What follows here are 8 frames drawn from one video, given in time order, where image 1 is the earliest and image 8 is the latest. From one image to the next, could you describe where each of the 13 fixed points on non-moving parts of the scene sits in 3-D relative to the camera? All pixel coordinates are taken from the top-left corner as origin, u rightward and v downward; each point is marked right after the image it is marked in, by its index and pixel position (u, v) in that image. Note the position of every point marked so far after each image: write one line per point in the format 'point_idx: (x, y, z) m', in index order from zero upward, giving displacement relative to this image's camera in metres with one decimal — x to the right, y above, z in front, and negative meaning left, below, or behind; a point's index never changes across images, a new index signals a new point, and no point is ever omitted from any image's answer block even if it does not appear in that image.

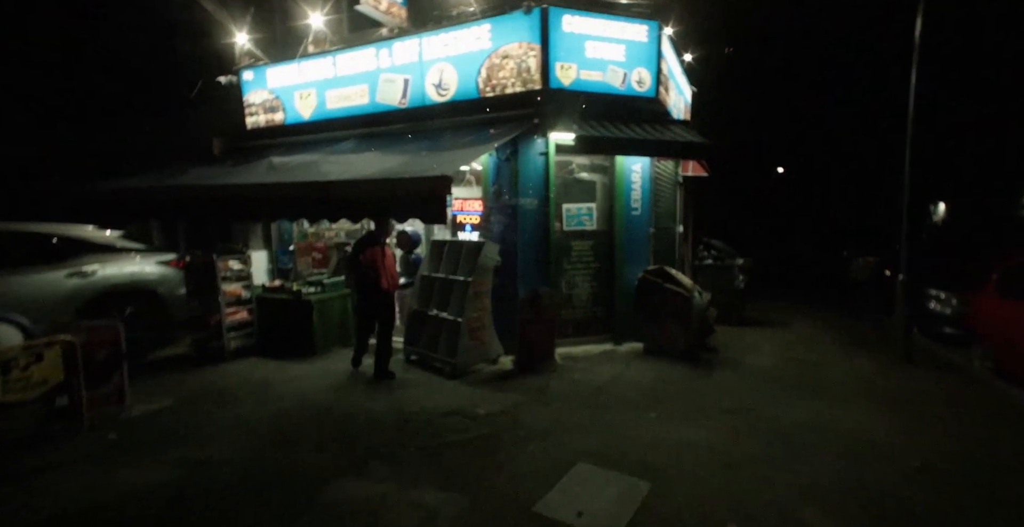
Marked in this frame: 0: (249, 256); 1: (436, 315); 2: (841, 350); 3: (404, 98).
0: (-3.9, +0.1, +7.4) m
1: (-1.0, -0.7, +7.0) m
2: (+5.1, -1.4, +7.9) m
3: (-1.6, +2.5, +7.6) m
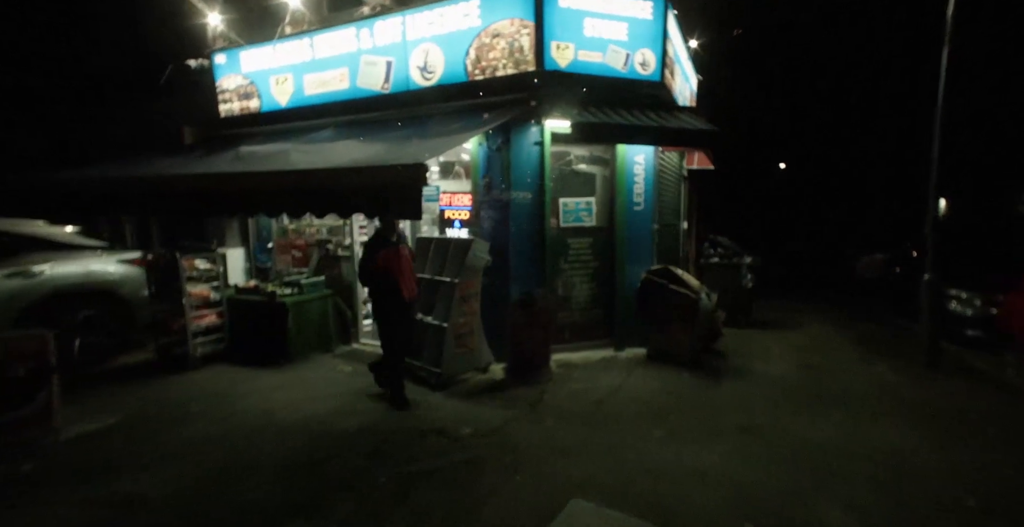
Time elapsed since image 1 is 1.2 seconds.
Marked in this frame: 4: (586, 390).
0: (-4.0, +0.1, +6.8) m
1: (-1.2, -0.7, +6.4) m
2: (+5.0, -1.4, +7.3) m
3: (-1.7, +2.5, +7.0) m
4: (+0.8, -1.5, +5.9) m
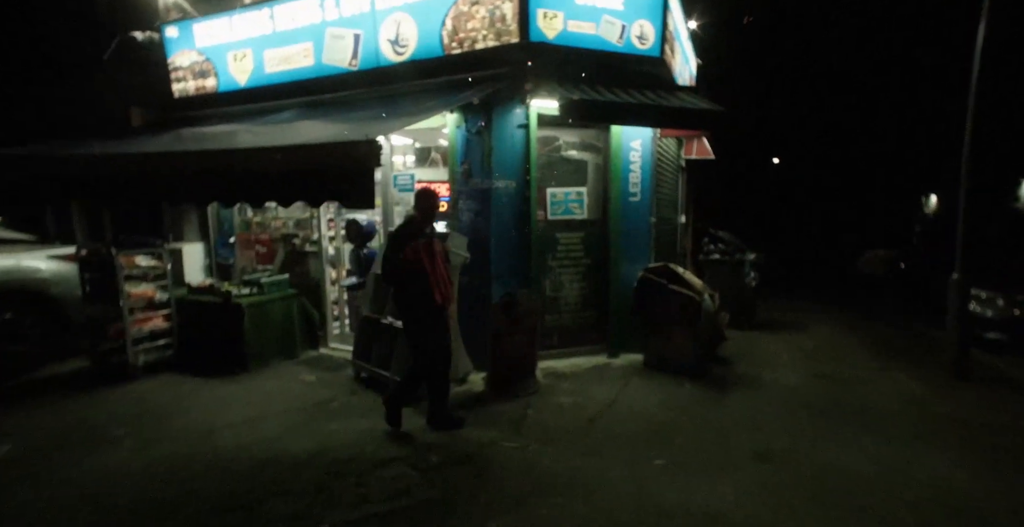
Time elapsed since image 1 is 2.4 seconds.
0: (-4.2, +0.2, +6.1) m
1: (-1.4, -0.7, +5.7) m
2: (+4.8, -1.3, +6.7) m
3: (-1.9, +2.5, +6.2) m
4: (+0.6, -1.5, +5.2) m
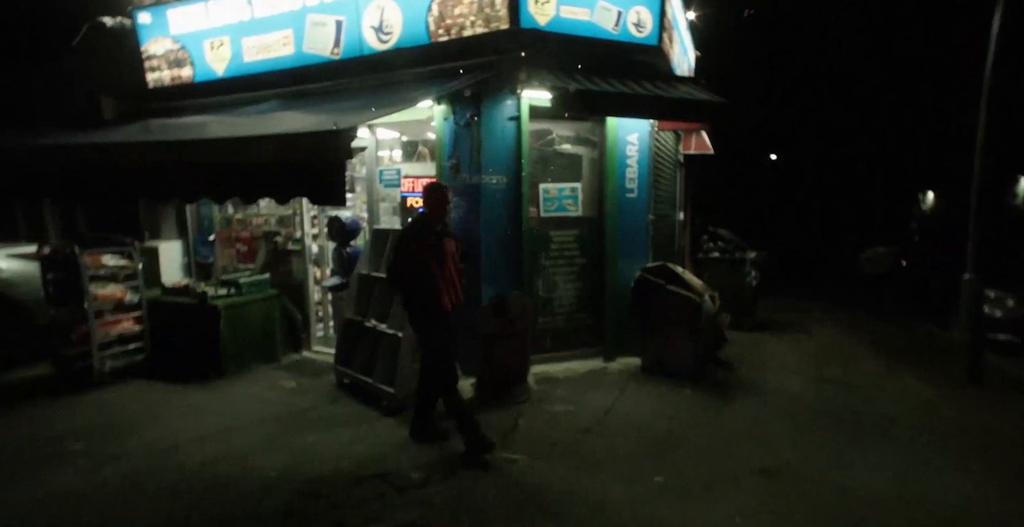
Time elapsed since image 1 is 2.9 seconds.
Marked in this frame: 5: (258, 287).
0: (-4.3, +0.2, +5.7) m
1: (-1.5, -0.7, +5.4) m
2: (+4.7, -1.3, +6.4) m
3: (-2.0, +2.5, +5.9) m
4: (+0.5, -1.5, +4.9) m
5: (-3.1, -0.3, +6.2) m
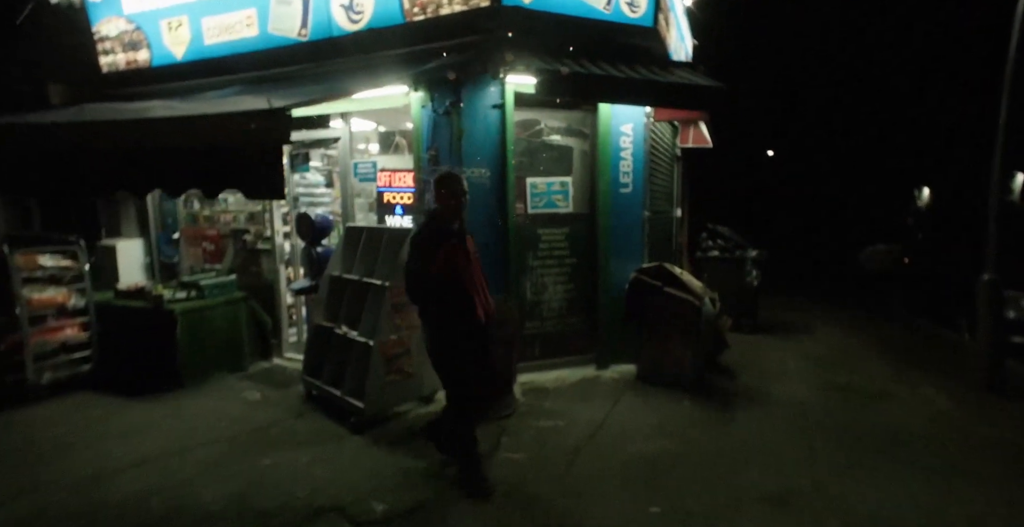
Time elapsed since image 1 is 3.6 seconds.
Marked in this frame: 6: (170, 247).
0: (-4.5, +0.2, +5.2) m
1: (-1.6, -0.7, +4.9) m
2: (+4.5, -1.3, +6.0) m
3: (-2.2, +2.5, +5.4) m
4: (+0.4, -1.5, +4.5) m
5: (-3.3, -0.3, +5.7) m
6: (-4.6, +0.2, +6.8) m
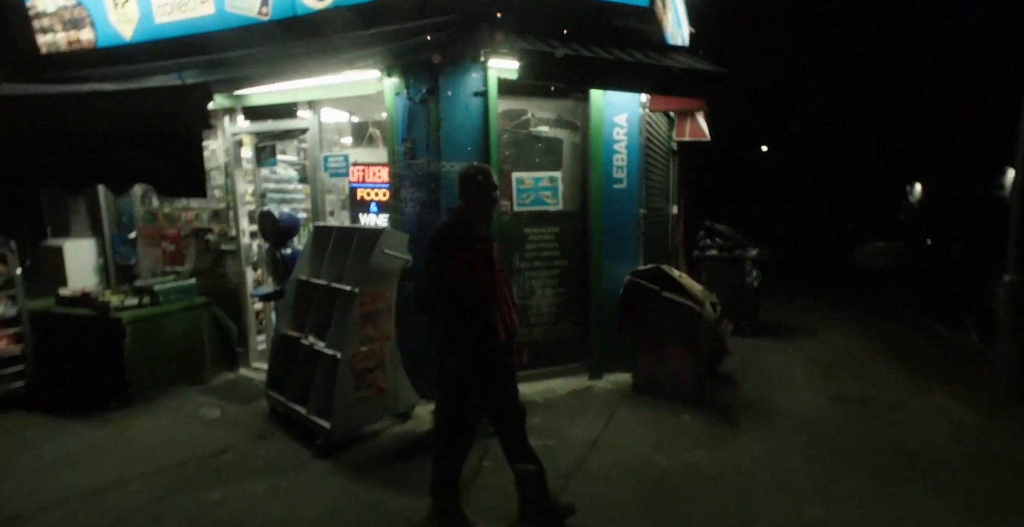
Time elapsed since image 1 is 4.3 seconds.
0: (-4.6, +0.1, +4.7) m
1: (-1.8, -0.7, +4.4) m
2: (+4.3, -1.3, +5.6) m
3: (-2.4, +2.5, +4.9) m
4: (+0.3, -1.5, +4.0) m
5: (-3.4, -0.3, +5.2) m
6: (-4.7, +0.2, +6.3) m
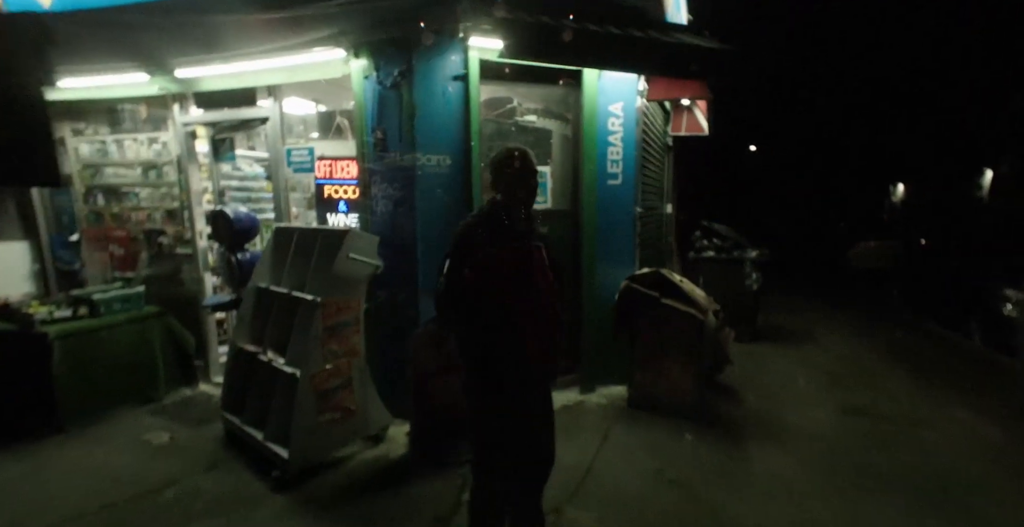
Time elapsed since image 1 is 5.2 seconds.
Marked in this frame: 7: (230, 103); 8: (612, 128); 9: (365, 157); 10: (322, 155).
0: (-4.8, +0.1, +4.1) m
1: (-1.9, -0.8, +3.9) m
2: (+4.2, -1.4, +5.2) m
3: (-2.5, +2.4, +4.4) m
4: (+0.1, -1.6, +3.6) m
5: (-3.6, -0.4, +4.7) m
6: (-4.9, +0.1, +5.7) m
7: (-2.8, +1.6, +5.0) m
8: (+1.0, +1.3, +5.1) m
9: (-1.3, +0.9, +4.4) m
10: (-1.8, +1.0, +4.8) m
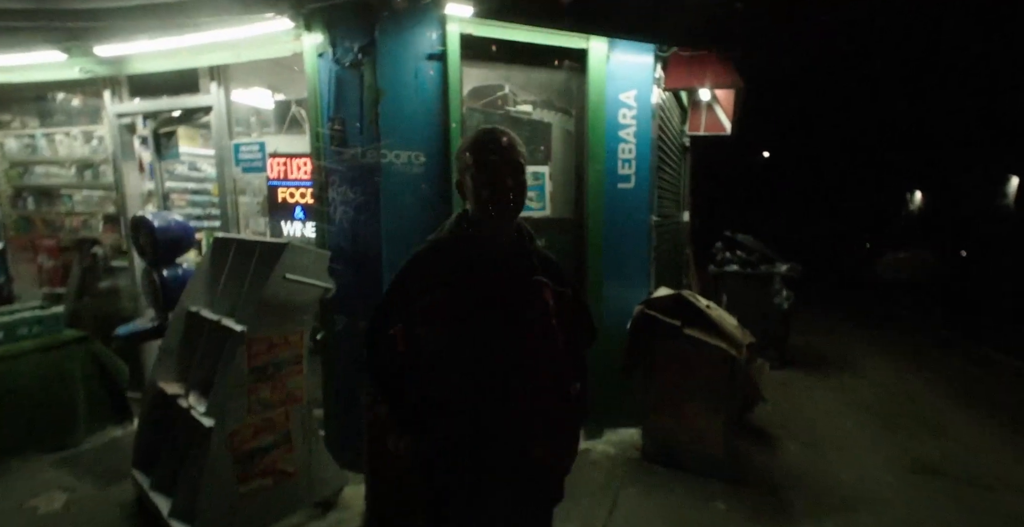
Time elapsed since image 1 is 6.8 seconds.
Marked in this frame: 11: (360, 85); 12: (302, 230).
0: (-4.9, -0.1, +3.4) m
1: (-2.0, -0.9, +3.1) m
2: (+4.1, -1.5, +4.3) m
3: (-2.6, +2.3, +3.6) m
4: (0.0, -1.7, +2.7) m
5: (-3.6, -0.5, +3.9) m
6: (-5.0, 0.0, +4.9) m
7: (-2.8, +1.4, +4.2) m
8: (+0.9, +1.2, +4.2) m
9: (-1.3, +0.8, +3.6) m
10: (-1.8, +0.9, +4.0) m
11: (-1.0, +1.2, +3.3) m
12: (-1.6, +0.3, +3.9) m
